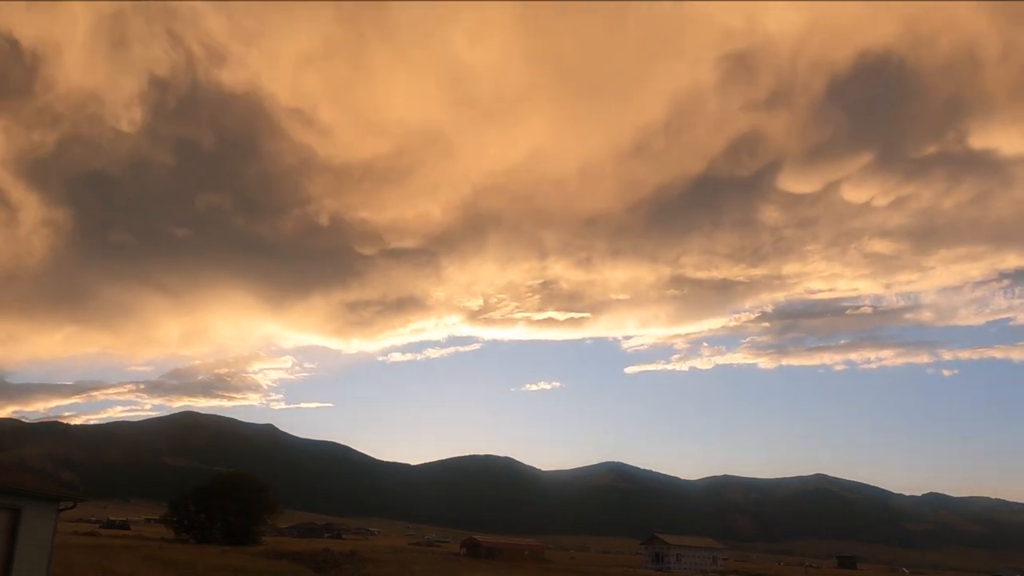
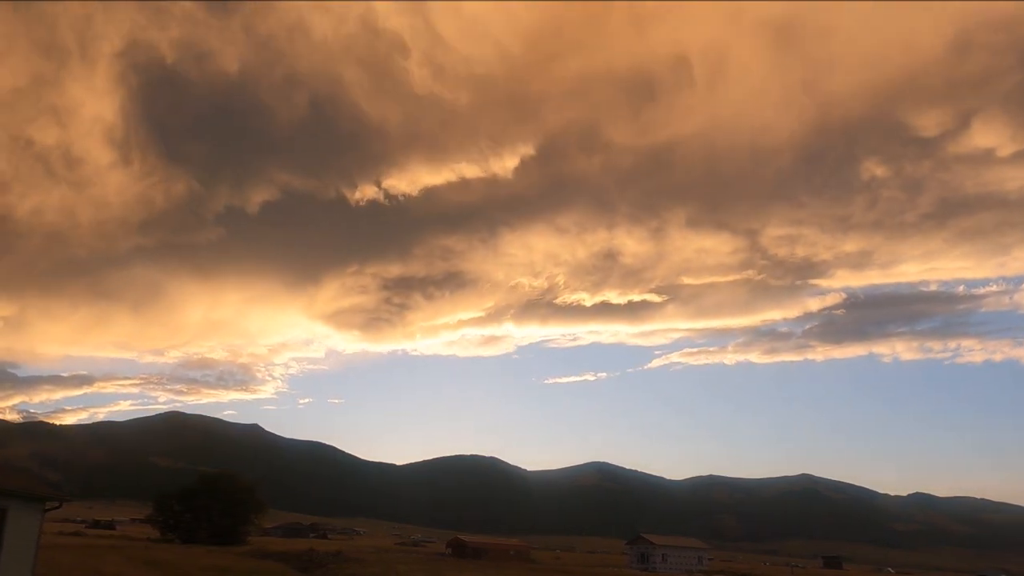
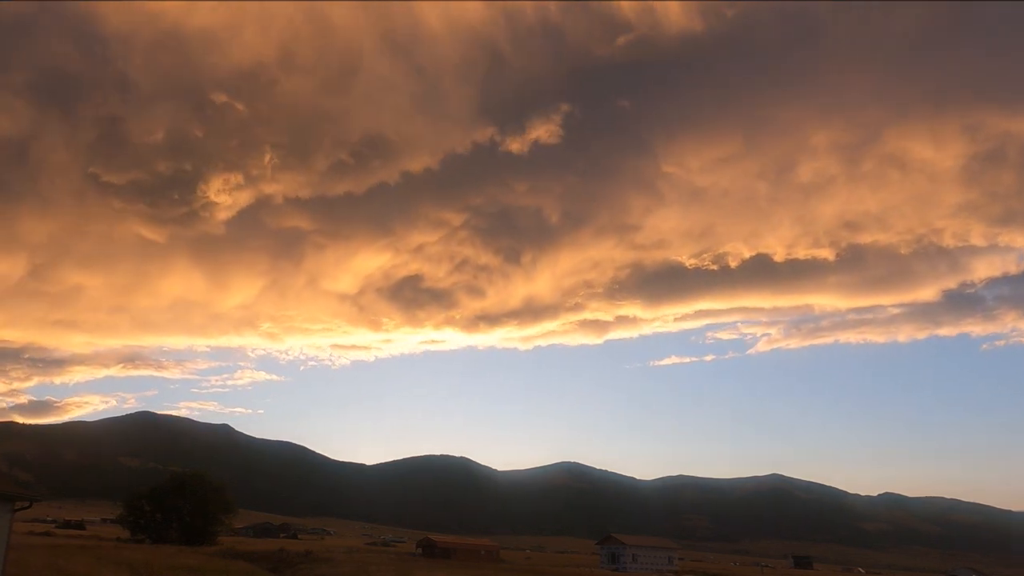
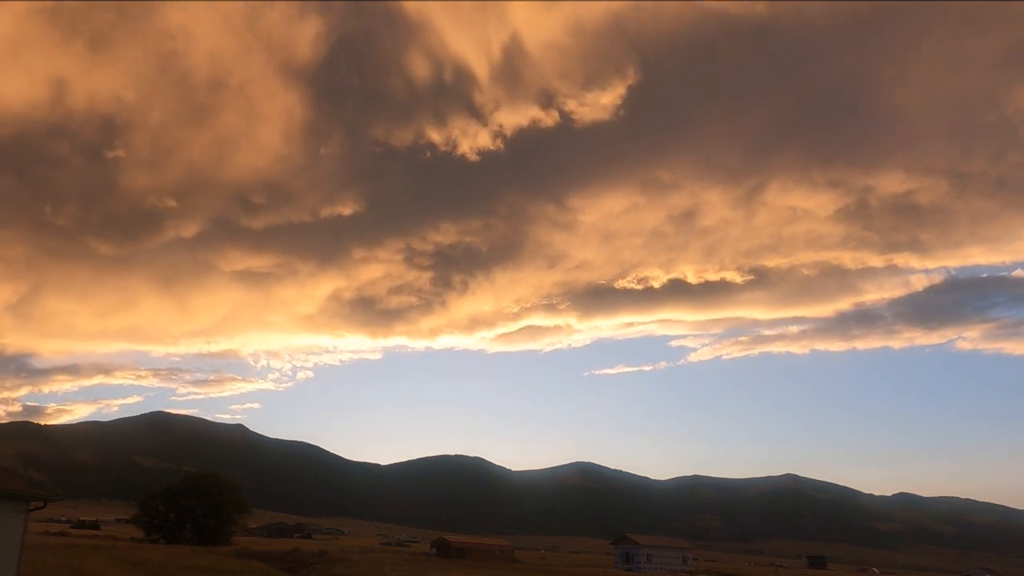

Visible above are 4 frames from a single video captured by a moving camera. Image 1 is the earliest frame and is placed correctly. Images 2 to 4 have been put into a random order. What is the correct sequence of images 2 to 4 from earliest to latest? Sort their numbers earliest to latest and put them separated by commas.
2, 4, 3
